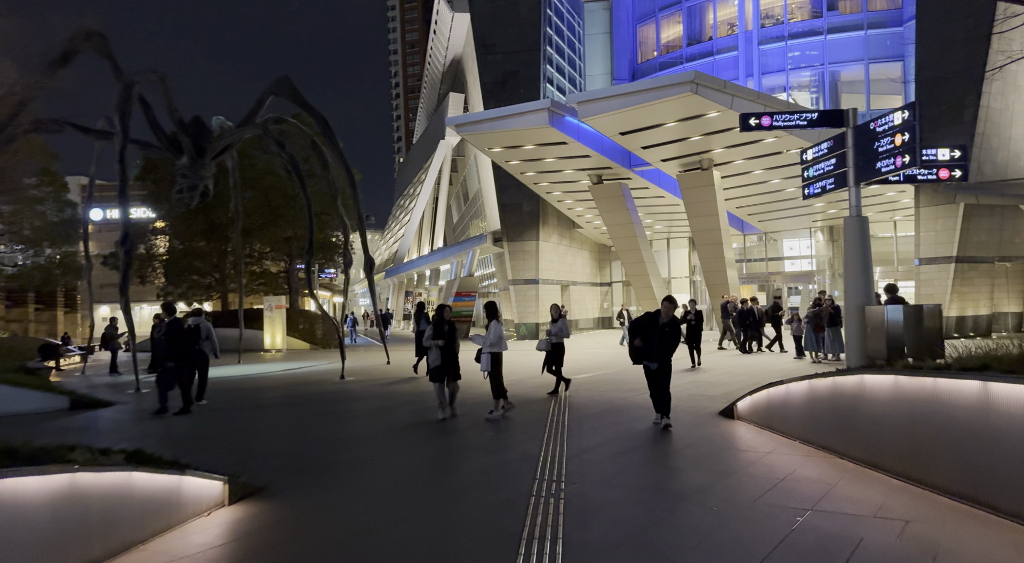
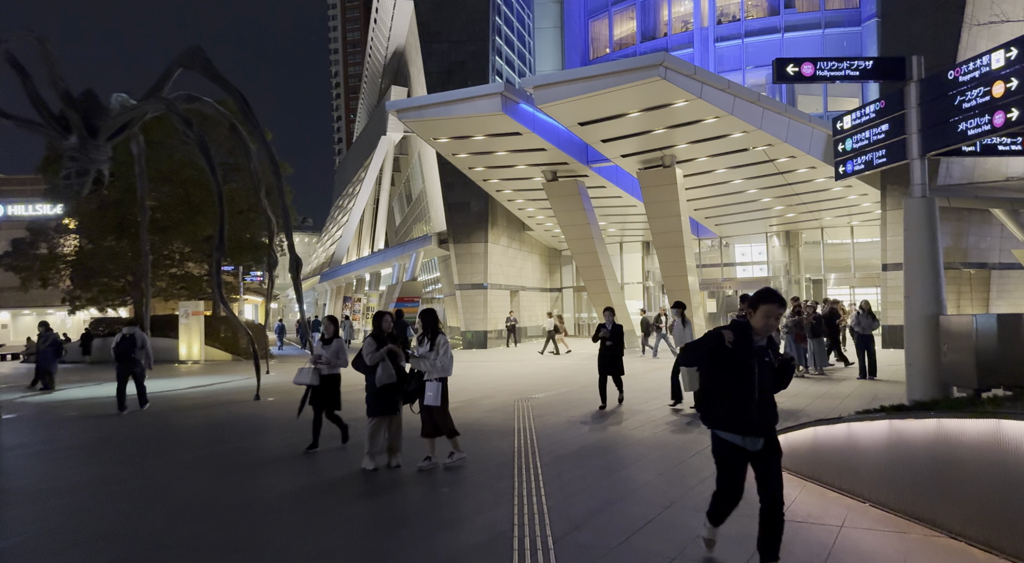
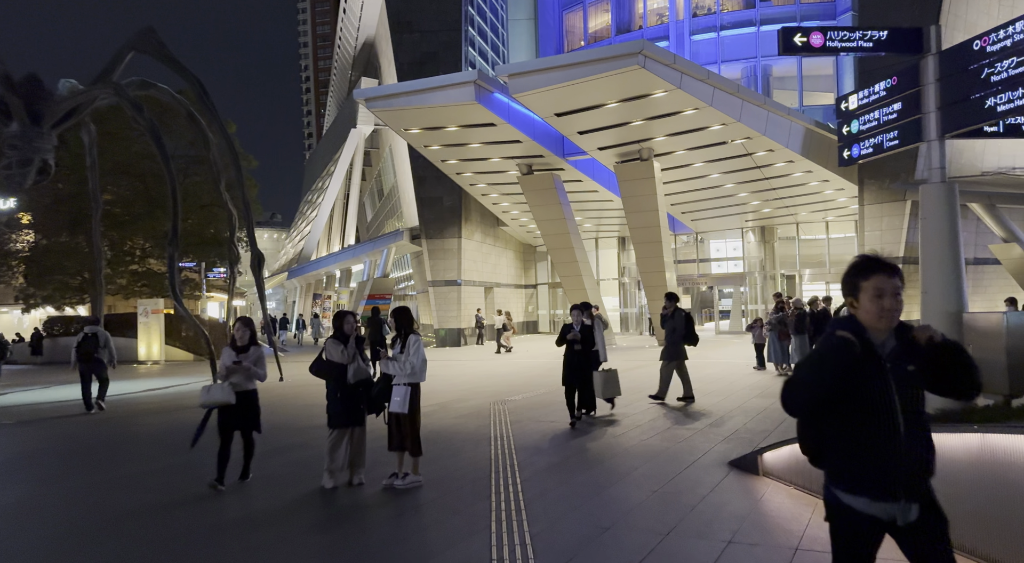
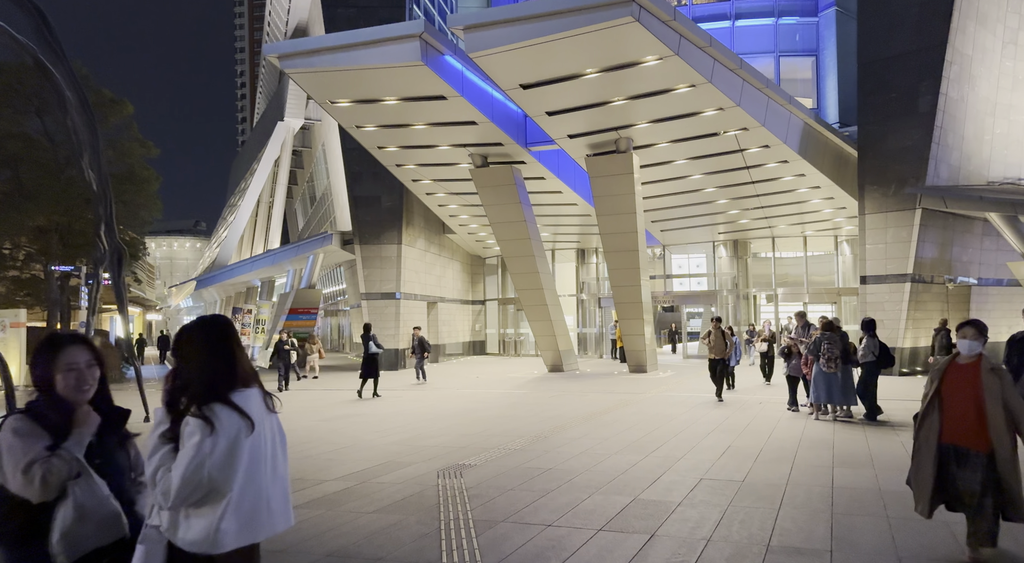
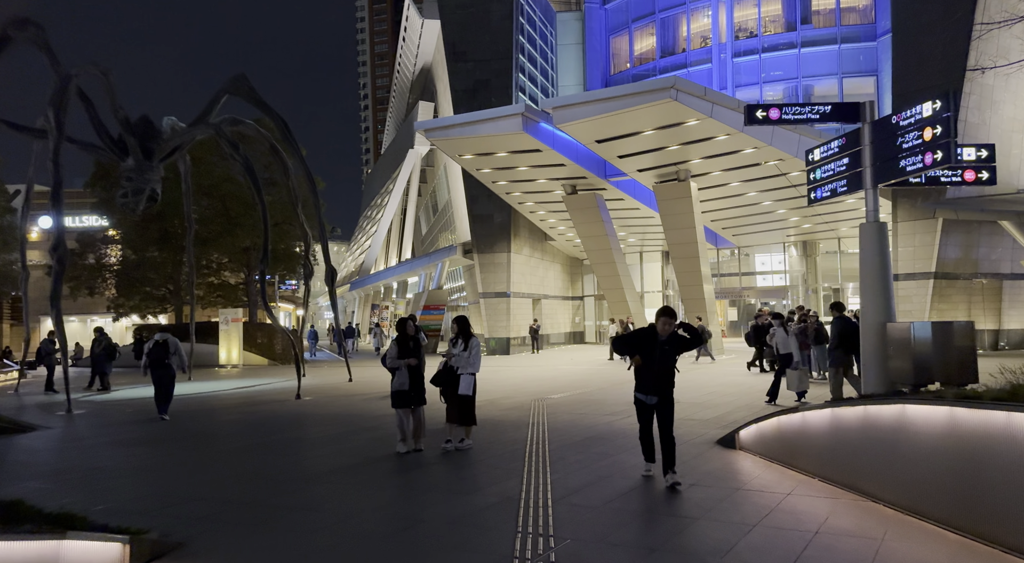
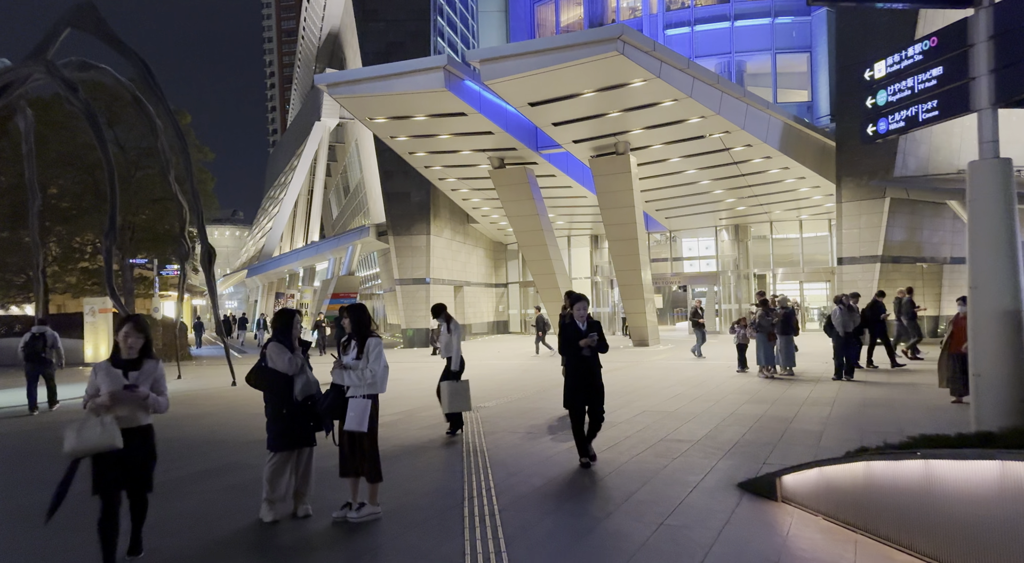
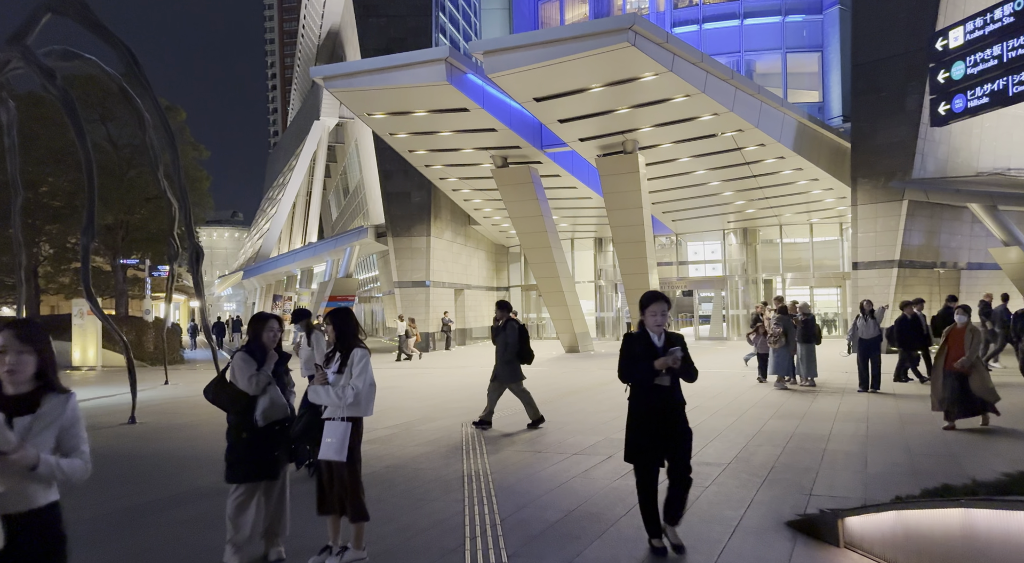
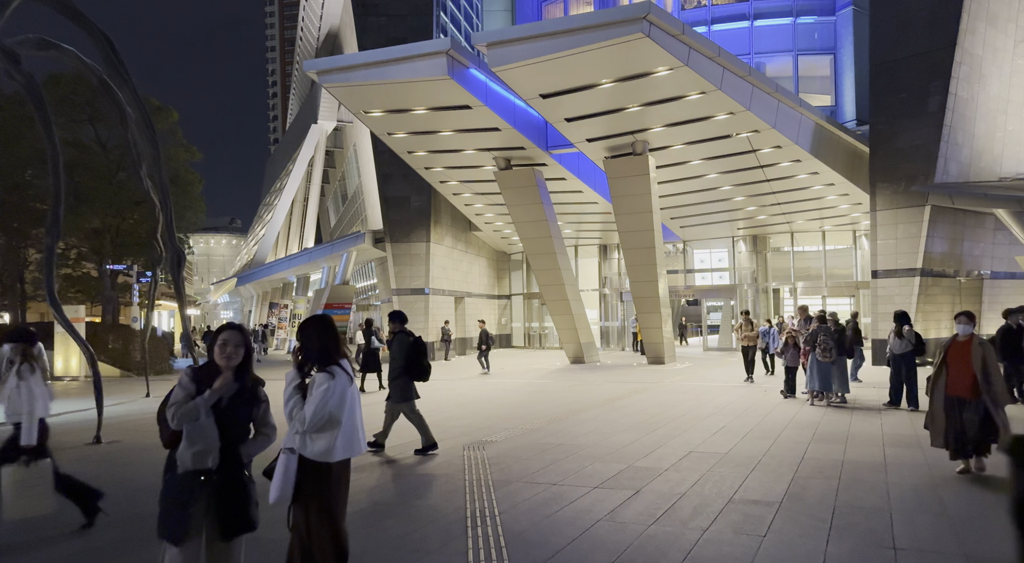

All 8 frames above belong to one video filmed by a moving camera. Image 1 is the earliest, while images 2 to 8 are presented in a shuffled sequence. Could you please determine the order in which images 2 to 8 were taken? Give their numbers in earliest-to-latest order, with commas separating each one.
5, 2, 3, 6, 7, 8, 4
